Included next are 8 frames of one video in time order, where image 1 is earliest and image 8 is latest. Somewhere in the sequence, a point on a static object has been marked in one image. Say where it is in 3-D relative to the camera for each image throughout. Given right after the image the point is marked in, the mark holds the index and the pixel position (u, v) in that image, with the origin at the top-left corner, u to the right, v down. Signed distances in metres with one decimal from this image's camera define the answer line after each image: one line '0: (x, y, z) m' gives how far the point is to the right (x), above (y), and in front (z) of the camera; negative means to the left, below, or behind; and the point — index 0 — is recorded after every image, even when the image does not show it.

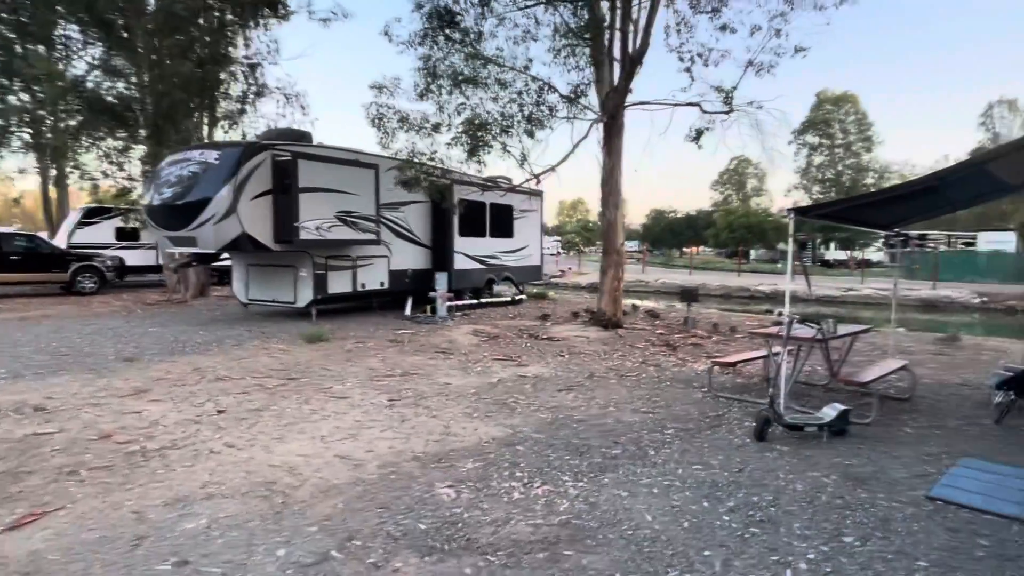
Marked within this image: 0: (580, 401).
0: (+0.7, -1.3, +6.8) m
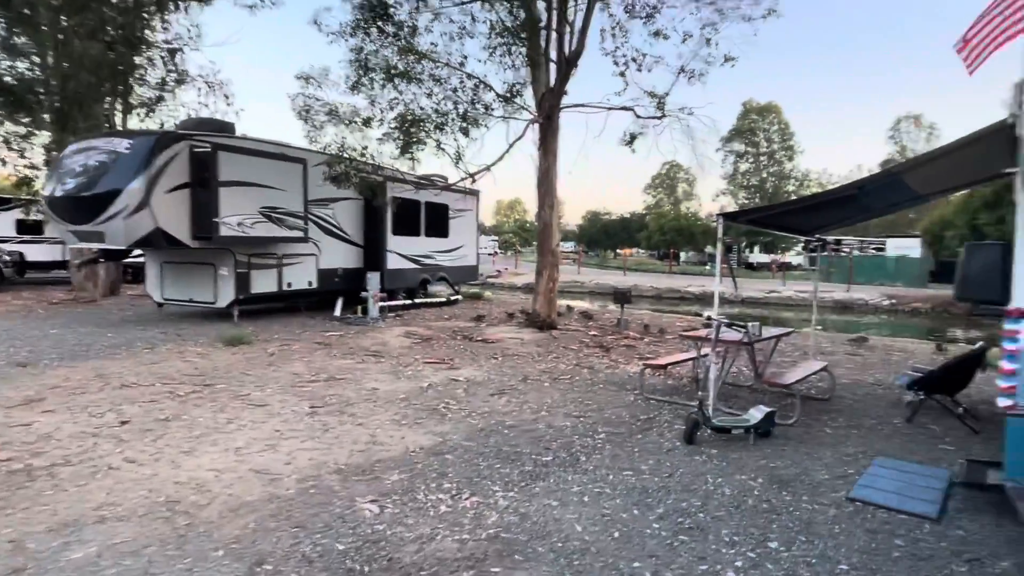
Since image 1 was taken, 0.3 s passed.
0: (0.0, -1.3, +6.7) m
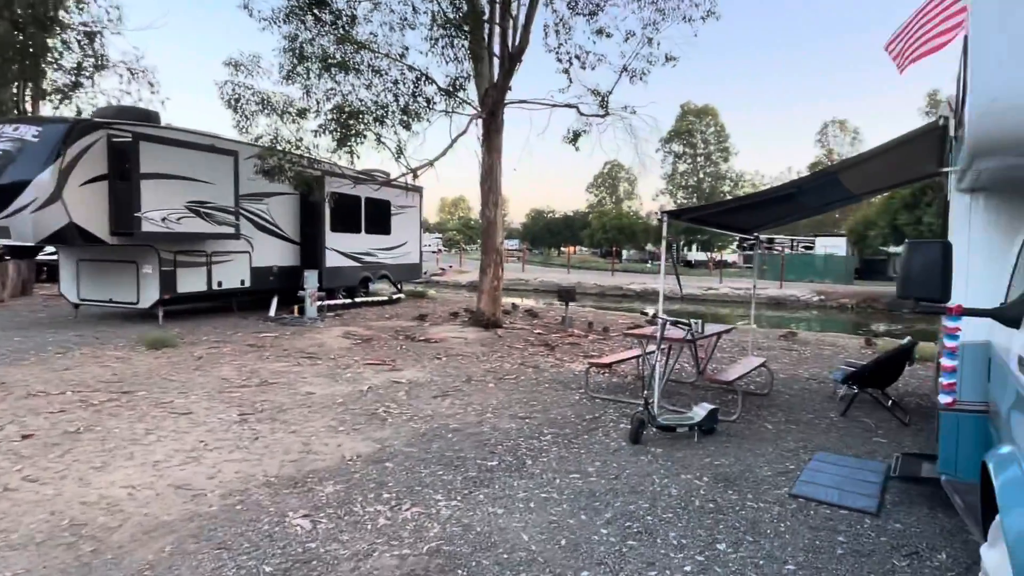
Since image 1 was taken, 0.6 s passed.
0: (-0.6, -1.3, +6.5) m
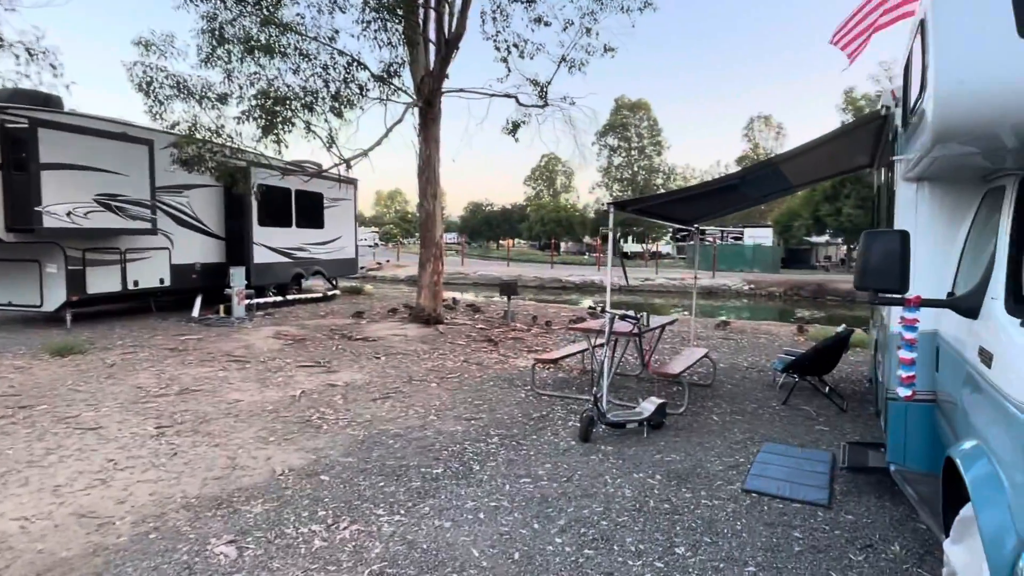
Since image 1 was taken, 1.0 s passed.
0: (-1.2, -1.2, +6.1) m
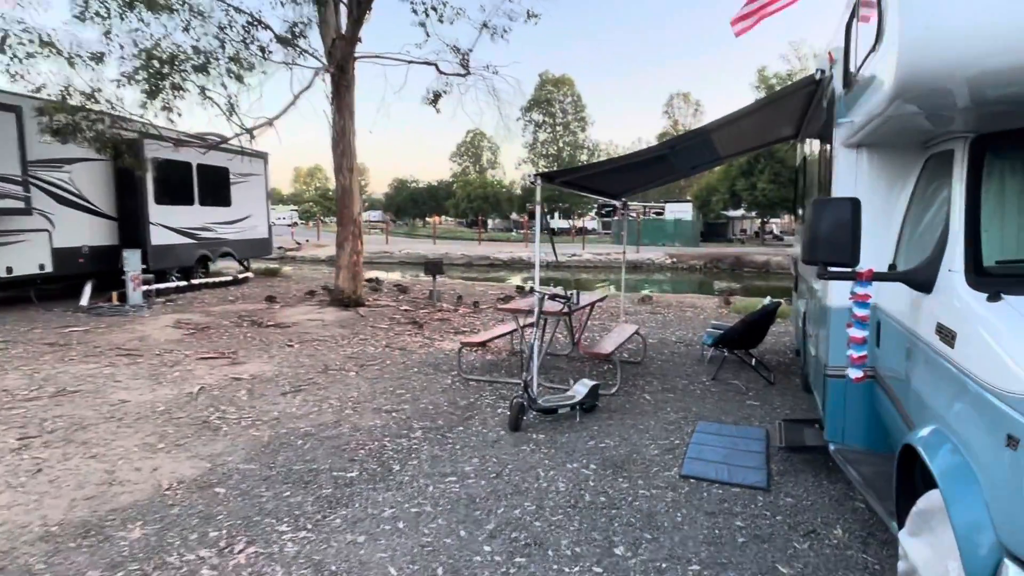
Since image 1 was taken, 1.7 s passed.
0: (-1.8, -1.1, +5.6) m
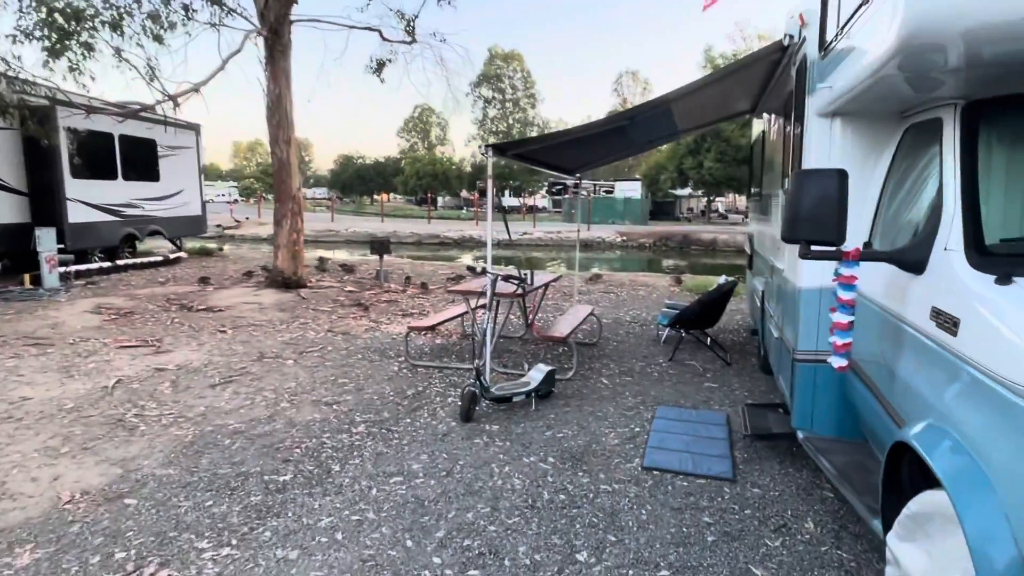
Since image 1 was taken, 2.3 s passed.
0: (-2.3, -0.9, +5.1) m
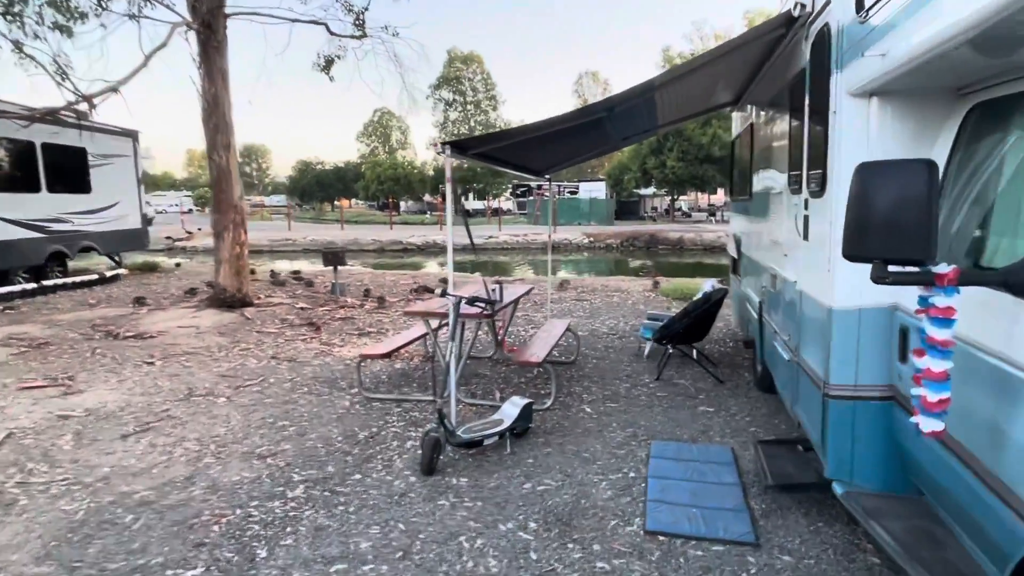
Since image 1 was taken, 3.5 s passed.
0: (-2.5, -1.1, +4.2) m
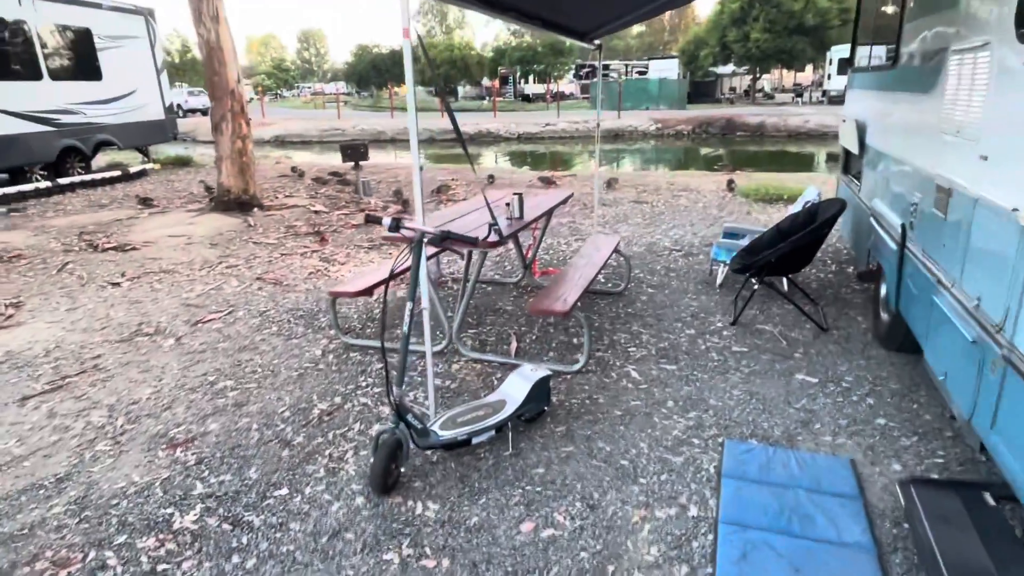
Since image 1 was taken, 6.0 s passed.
0: (-2.4, -0.7, +3.2) m
